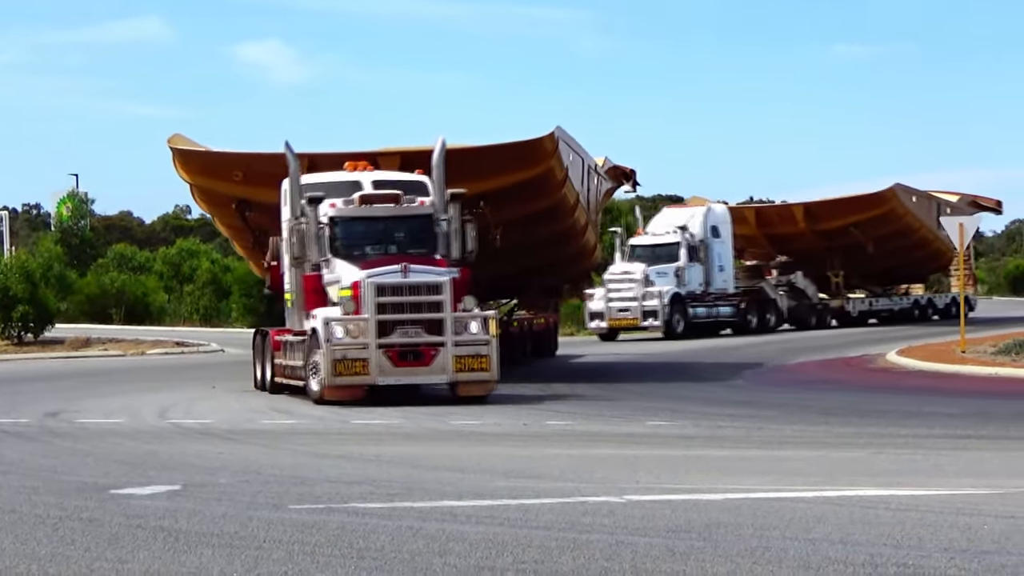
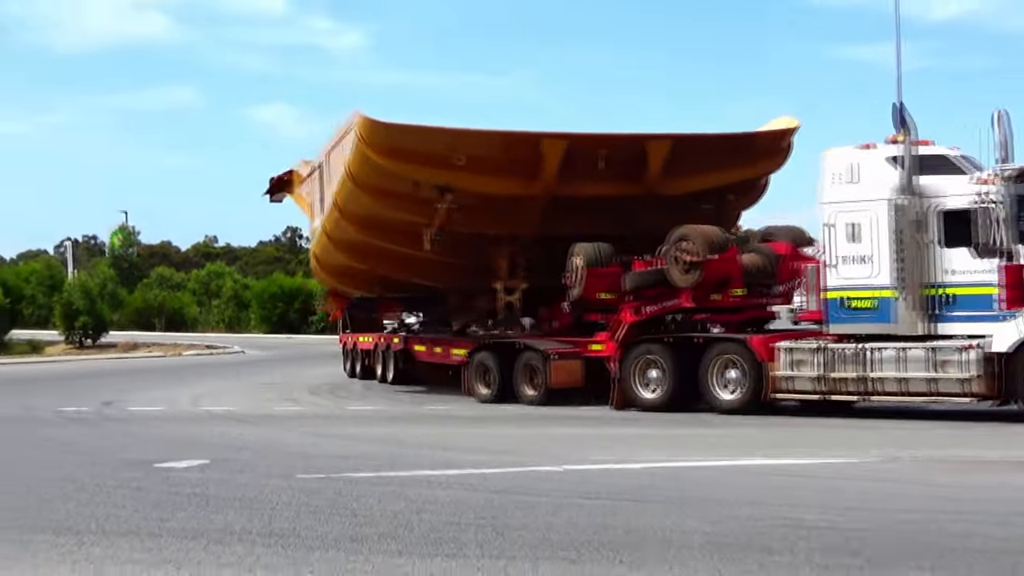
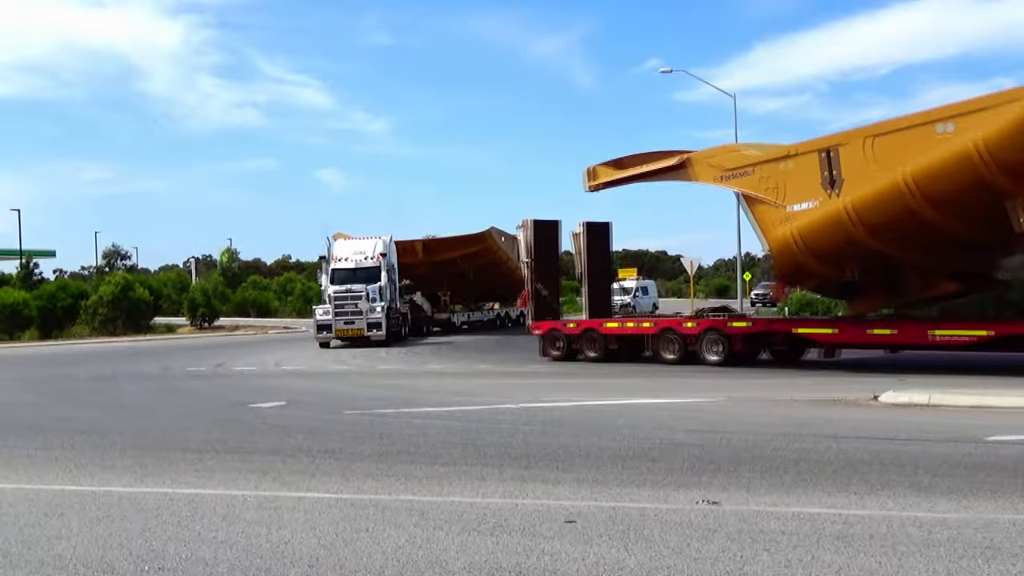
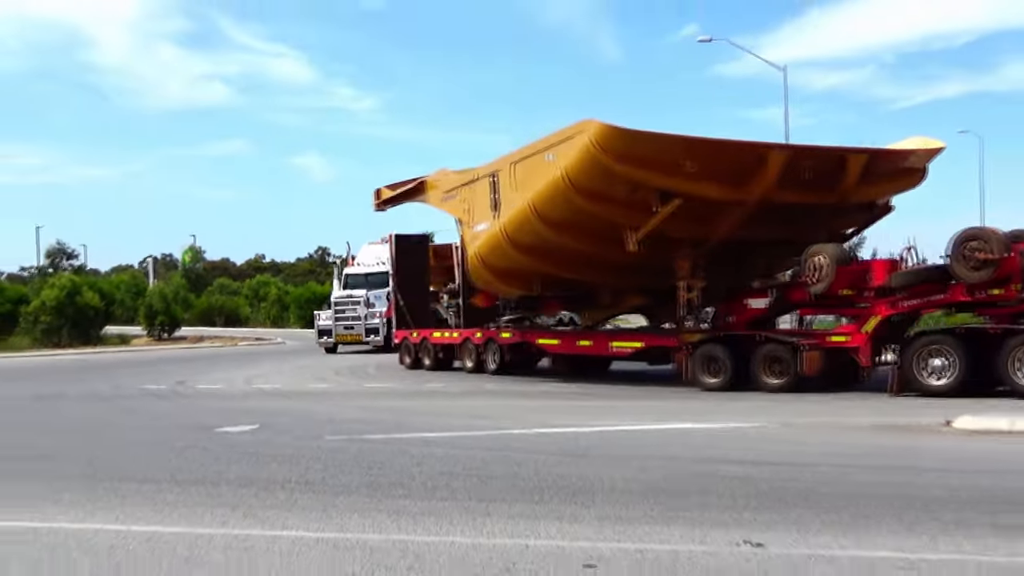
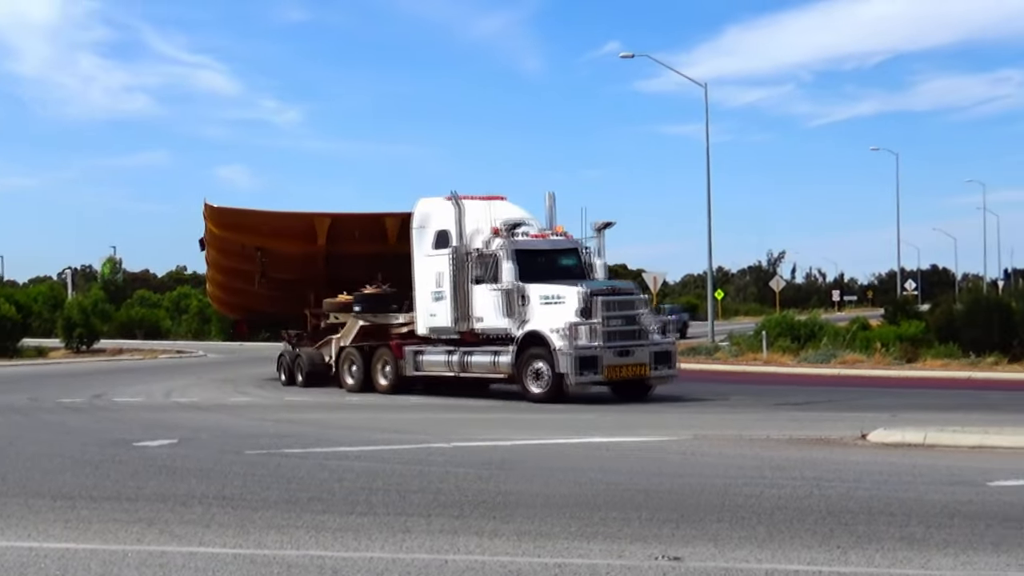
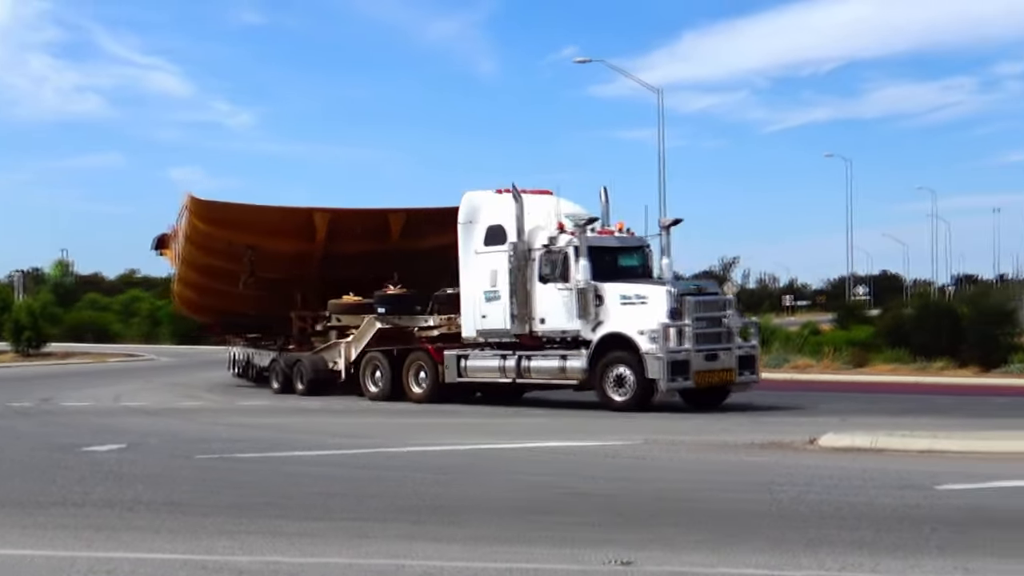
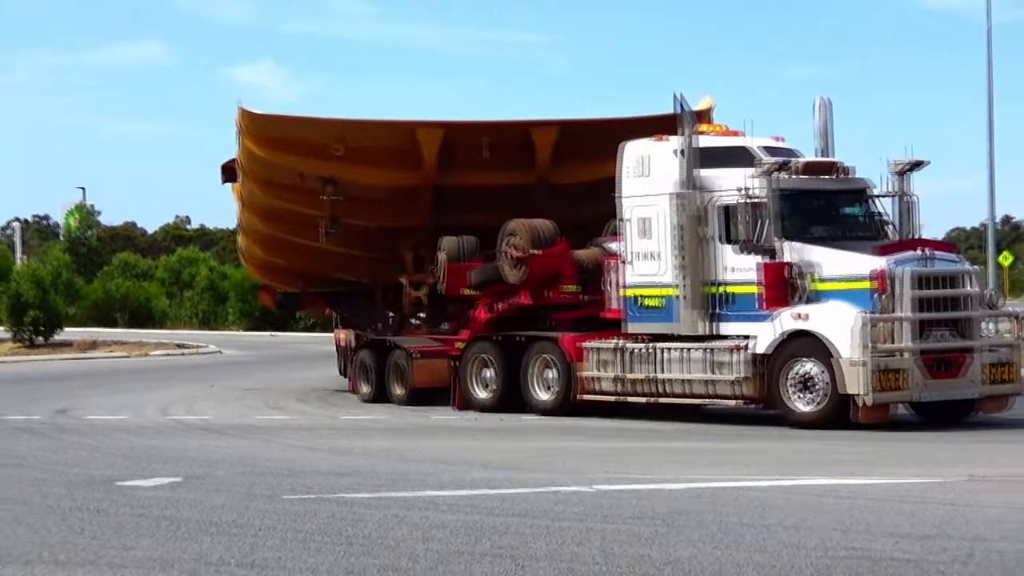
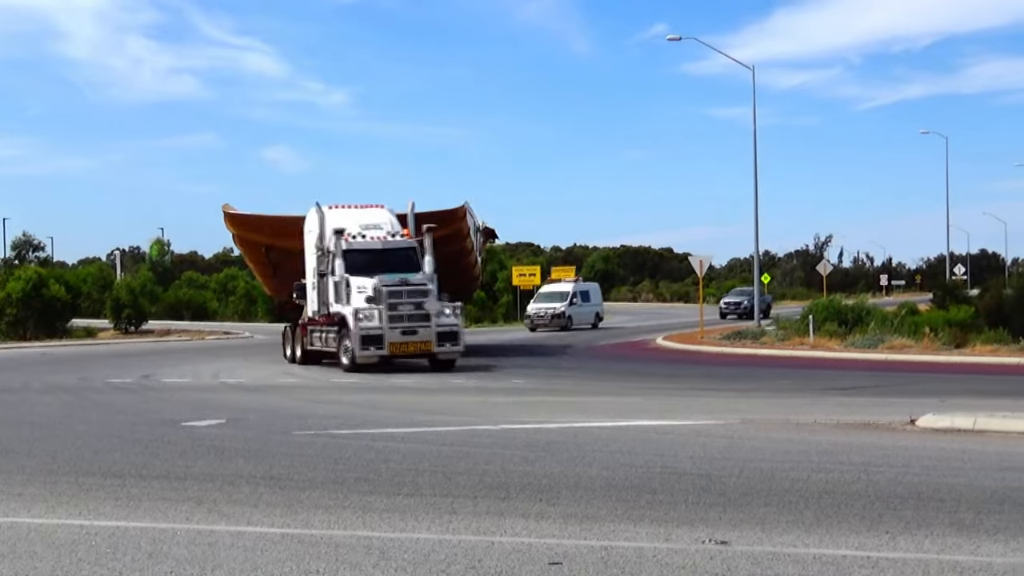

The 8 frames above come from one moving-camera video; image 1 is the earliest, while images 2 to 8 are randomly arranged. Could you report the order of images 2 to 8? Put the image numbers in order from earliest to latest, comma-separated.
7, 2, 4, 3, 8, 5, 6
